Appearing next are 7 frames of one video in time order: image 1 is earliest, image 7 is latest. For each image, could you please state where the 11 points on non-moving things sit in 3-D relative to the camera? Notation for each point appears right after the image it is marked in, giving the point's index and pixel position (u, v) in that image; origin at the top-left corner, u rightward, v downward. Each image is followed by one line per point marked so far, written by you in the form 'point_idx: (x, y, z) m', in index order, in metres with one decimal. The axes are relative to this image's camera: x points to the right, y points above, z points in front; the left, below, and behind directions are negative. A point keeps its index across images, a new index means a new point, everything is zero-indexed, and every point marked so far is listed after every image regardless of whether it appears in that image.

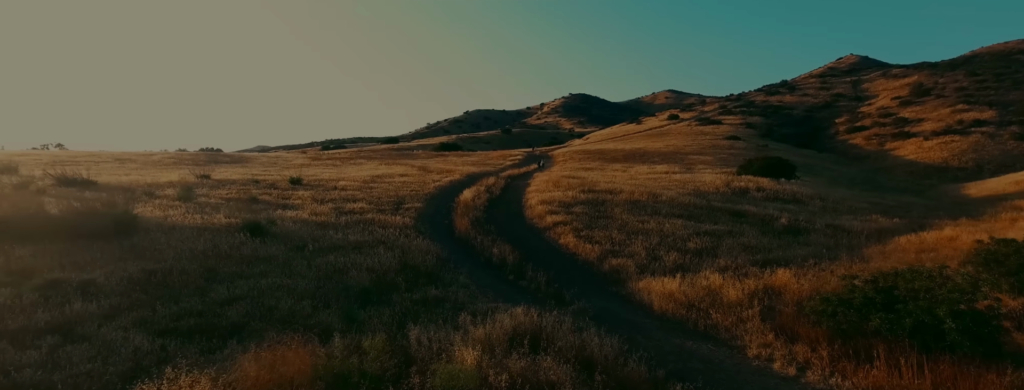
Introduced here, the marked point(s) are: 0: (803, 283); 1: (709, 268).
0: (+7.2, -2.2, +11.1) m
1: (+5.9, -2.2, +13.4) m
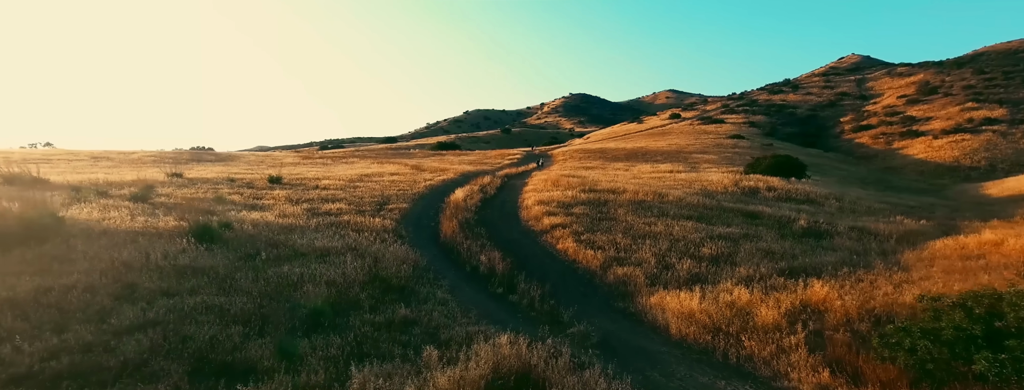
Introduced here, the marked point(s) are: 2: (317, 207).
0: (+6.9, -2.2, +9.3) m
1: (+5.6, -2.2, +11.6) m
2: (-7.7, -0.5, +17.7) m
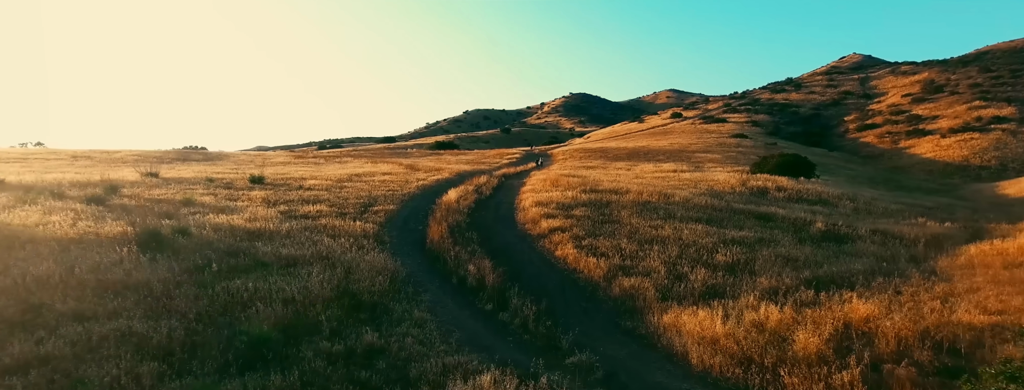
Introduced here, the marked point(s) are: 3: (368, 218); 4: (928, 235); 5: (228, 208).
0: (+6.8, -2.2, +7.9) m
1: (+5.5, -2.2, +10.2) m
2: (-7.9, -0.5, +16.3) m
3: (-5.0, -0.8, +15.6) m
4: (+16.5, -1.6, +17.8) m
5: (-9.6, -0.5, +15.2) m
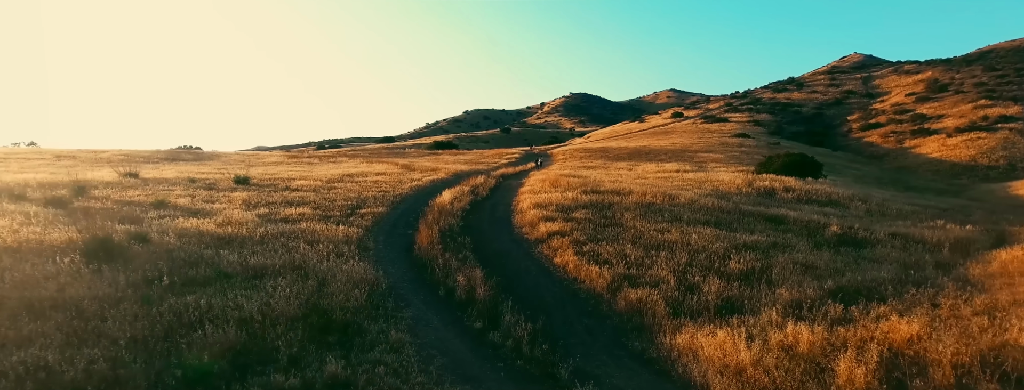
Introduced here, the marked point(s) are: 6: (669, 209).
0: (+6.6, -2.3, +6.8) m
1: (+5.3, -2.2, +9.1) m
2: (-8.0, -0.6, +15.2) m
3: (-5.2, -0.9, +14.6) m
4: (+16.3, -1.6, +16.7) m
5: (-9.7, -0.5, +14.1) m
6: (+7.0, -0.6, +20.0) m
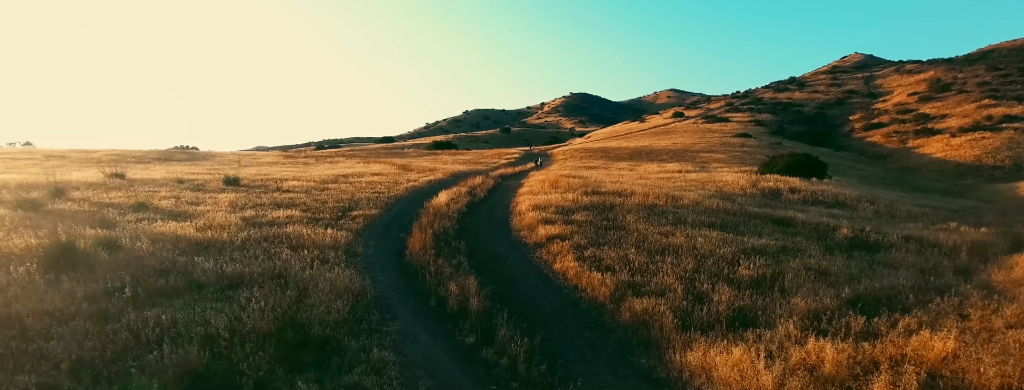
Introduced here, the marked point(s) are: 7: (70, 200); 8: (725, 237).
0: (+6.5, -2.3, +6.2) m
1: (+5.2, -2.3, +8.4) m
2: (-8.1, -0.6, +14.6) m
3: (-5.3, -0.9, +13.9) m
4: (+16.3, -1.7, +16.0) m
5: (-9.8, -0.6, +13.4) m
6: (+6.9, -0.7, +19.3) m
7: (-13.7, -0.1, +13.9) m
8: (+7.1, -1.4, +15.0) m
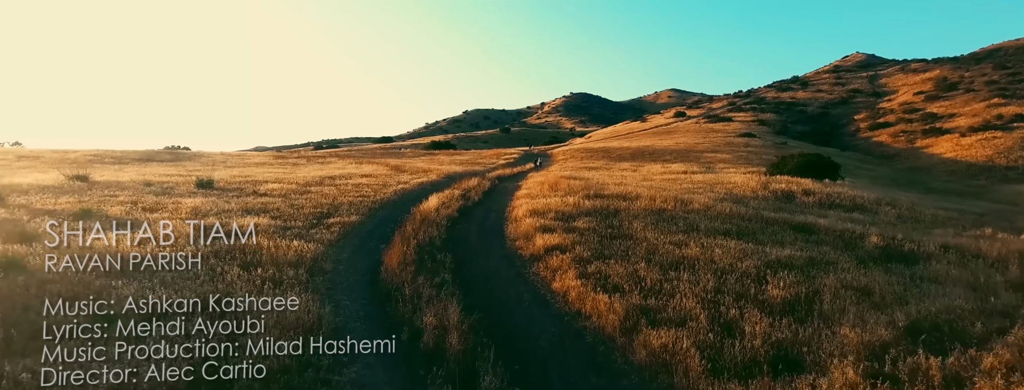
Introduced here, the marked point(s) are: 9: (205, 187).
0: (+6.4, -2.5, +4.6) m
1: (+5.1, -2.5, +6.8) m
2: (-8.3, -0.8, +13.0) m
3: (-5.4, -1.1, +12.3) m
4: (+16.1, -1.9, +14.4) m
5: (-10.0, -0.7, +11.9) m
6: (+6.8, -0.9, +17.7) m
7: (-13.8, -0.3, +12.3) m
8: (+6.9, -1.6, +13.4) m
9: (-13.0, +0.4, +19.0) m
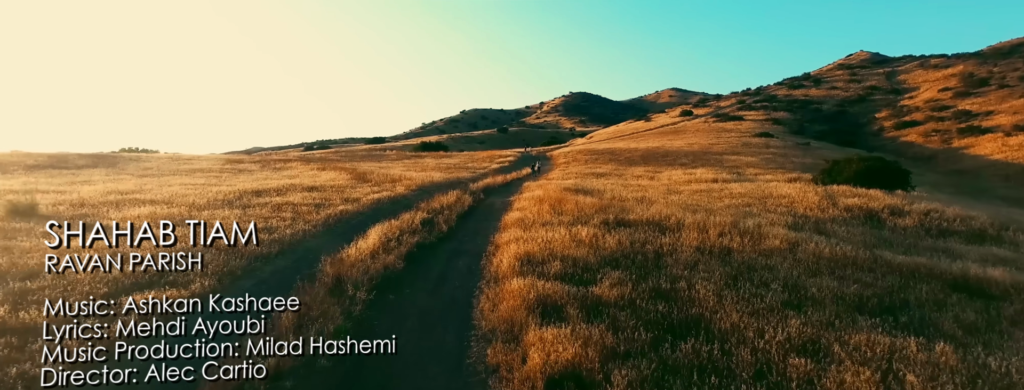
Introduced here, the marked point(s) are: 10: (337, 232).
0: (+5.9, -3.4, -2.2) m
1: (+4.6, -3.3, +0.1) m
2: (-8.8, -1.7, +6.2) m
3: (-5.9, -2.0, +5.5) m
4: (+15.6, -2.7, +7.7) m
5: (-10.5, -1.7, +5.1) m
6: (+6.3, -1.7, +10.9) m
7: (-14.3, -1.2, +5.5) m
8: (+6.5, -2.4, +6.7) m
9: (-13.5, -0.6, +12.2) m
10: (-5.4, -1.1, +13.5) m
